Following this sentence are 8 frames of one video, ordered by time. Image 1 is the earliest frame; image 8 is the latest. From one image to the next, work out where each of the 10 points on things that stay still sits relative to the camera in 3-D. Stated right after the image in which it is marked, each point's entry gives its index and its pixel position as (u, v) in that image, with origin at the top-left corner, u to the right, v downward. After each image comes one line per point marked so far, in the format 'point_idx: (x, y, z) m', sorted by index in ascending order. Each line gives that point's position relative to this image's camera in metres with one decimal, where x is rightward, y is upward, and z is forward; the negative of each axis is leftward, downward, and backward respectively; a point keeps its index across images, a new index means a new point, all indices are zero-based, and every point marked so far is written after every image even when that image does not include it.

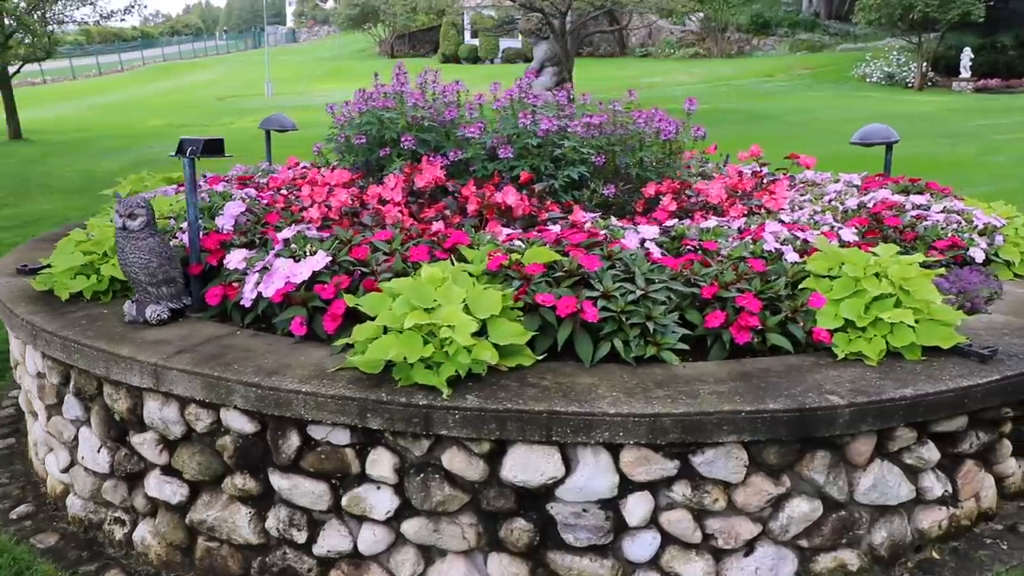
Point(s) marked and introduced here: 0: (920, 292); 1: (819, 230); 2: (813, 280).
0: (+1.4, 0.0, +2.8) m
1: (+1.4, +0.3, +3.6) m
2: (+1.1, 0.0, +2.9) m
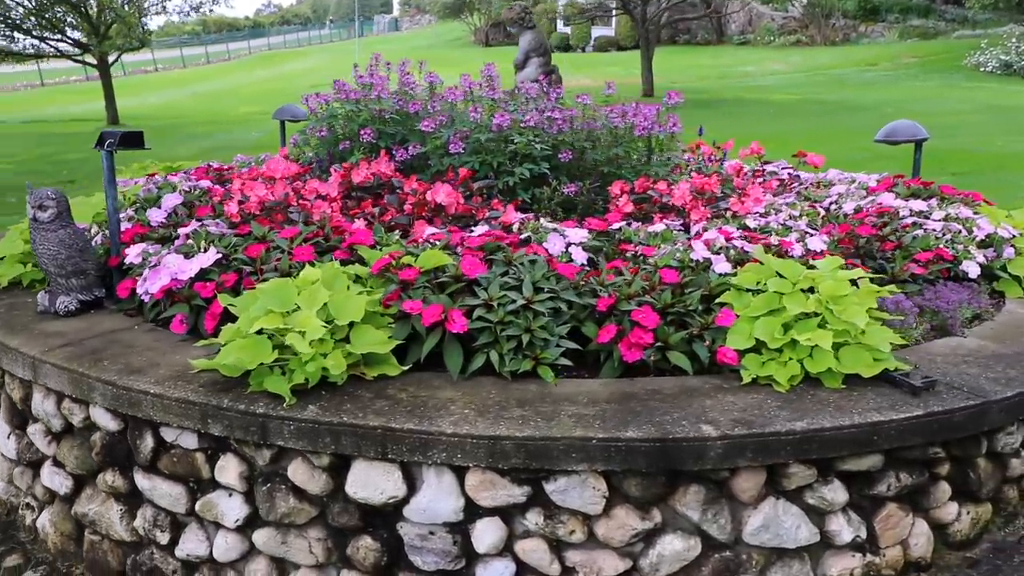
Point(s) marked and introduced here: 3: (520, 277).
0: (+1.0, -0.1, +2.5) m
1: (+1.1, +0.2, +3.3) m
2: (+0.7, 0.0, +2.6) m
3: (0.0, 0.0, +2.6) m
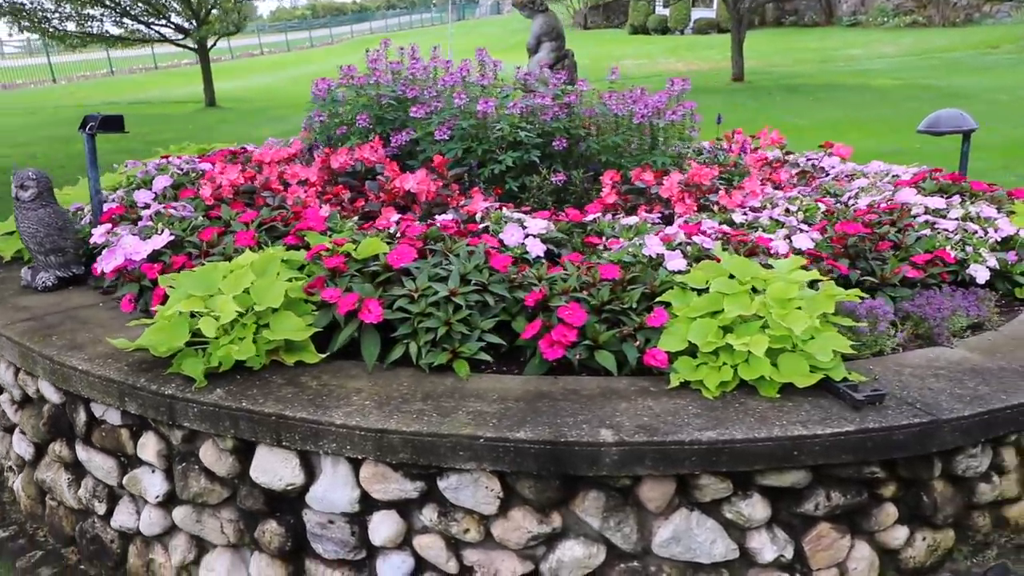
0: (+0.8, -0.1, +2.4) m
1: (+1.0, +0.2, +3.2) m
2: (+0.5, 0.0, +2.5) m
3: (-0.2, +0.1, +2.6) m
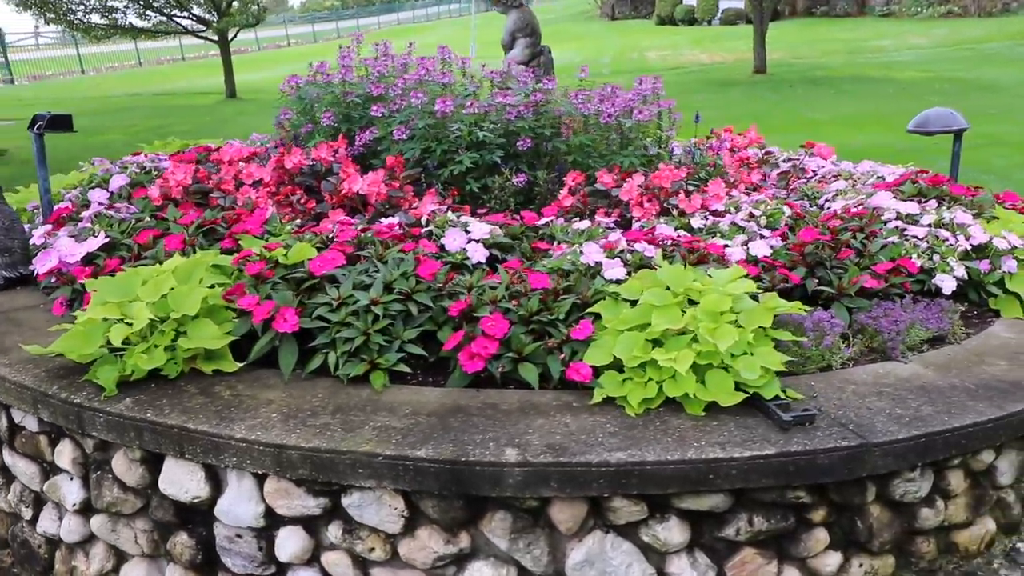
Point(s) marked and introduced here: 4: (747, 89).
0: (+0.6, -0.1, +2.3) m
1: (+0.8, +0.2, +3.0) m
2: (+0.3, 0.0, +2.4) m
3: (-0.4, 0.0, +2.5) m
4: (+4.0, +3.4, +13.7) m
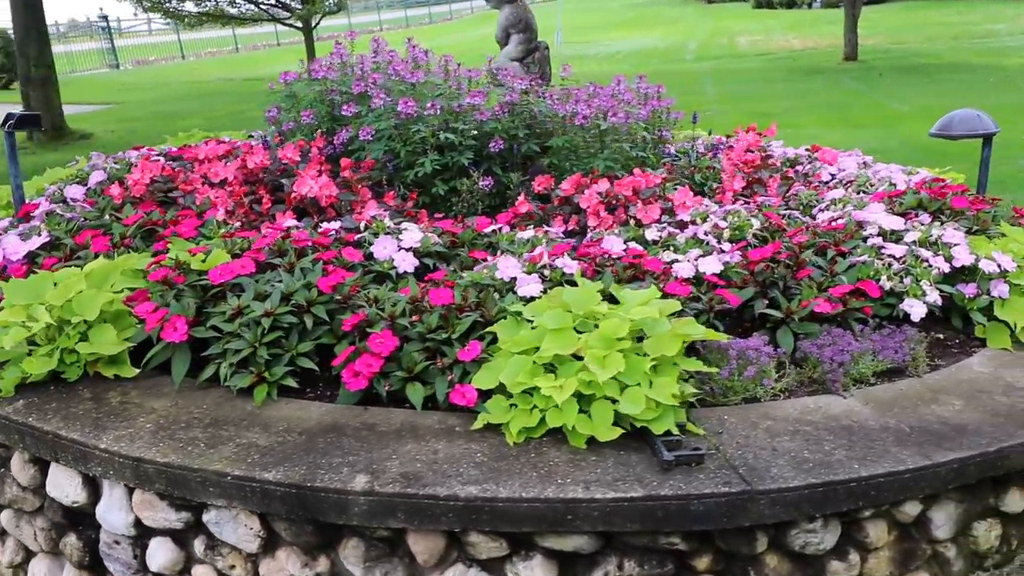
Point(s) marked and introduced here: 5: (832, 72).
0: (+0.3, -0.2, +2.1) m
1: (+0.6, +0.1, +2.9) m
2: (0.0, -0.1, +2.3) m
3: (-0.7, 0.0, +2.5) m
4: (+5.1, +3.4, +13.1) m
5: (+5.3, +3.6, +13.5) m
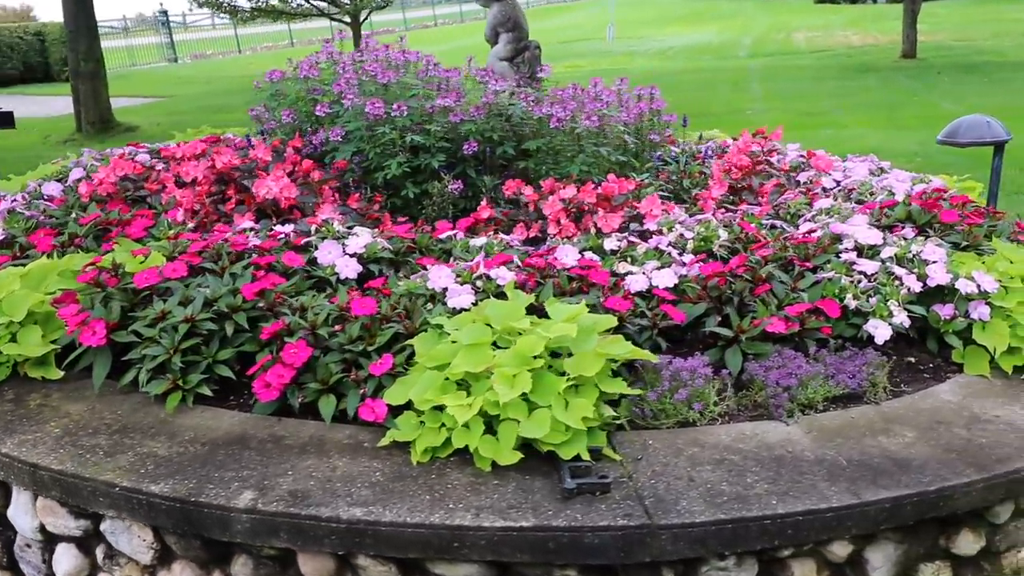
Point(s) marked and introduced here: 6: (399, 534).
0: (0.0, -0.2, +2.0) m
1: (+0.4, +0.1, +2.8) m
2: (-0.2, -0.1, +2.2) m
3: (-0.9, 0.0, +2.4) m
4: (+5.7, +3.3, +12.6) m
5: (+6.0, +3.5, +13.1) m
6: (-0.3, -0.6, +1.8) m
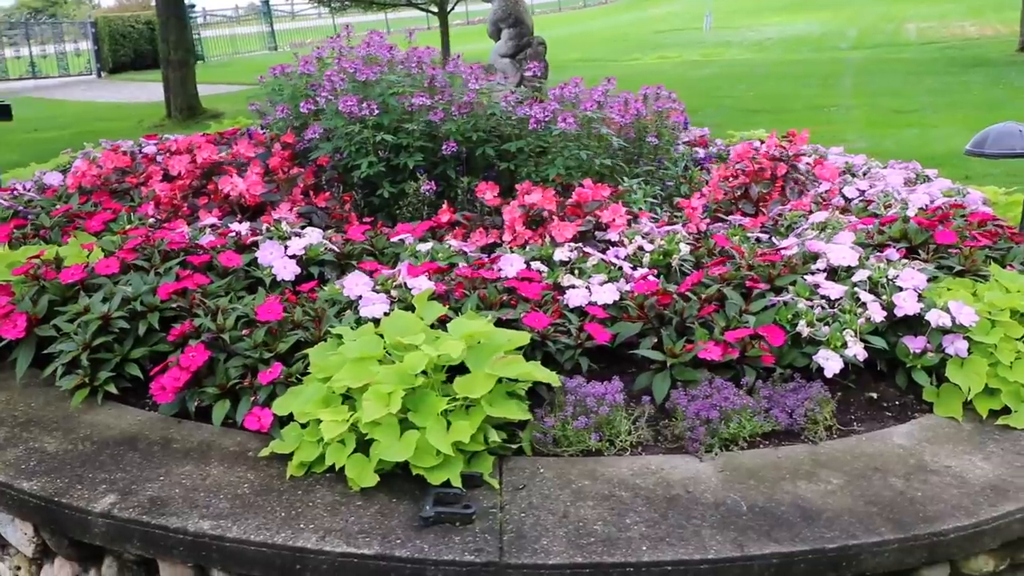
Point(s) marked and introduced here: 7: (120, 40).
0: (-0.3, -0.3, +1.9) m
1: (+0.2, 0.0, +2.6) m
2: (-0.5, -0.2, +2.2) m
3: (-1.1, 0.0, +2.5) m
4: (+6.7, +3.1, +11.7) m
5: (+7.1, +3.3, +12.2) m
6: (-0.6, -0.6, +1.8) m
7: (-8.2, +5.2, +16.9) m
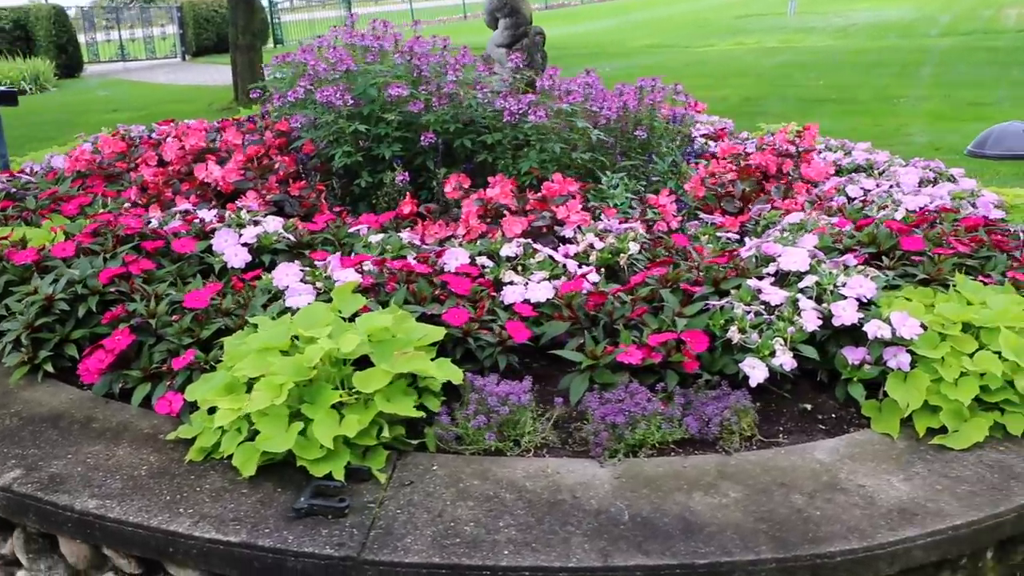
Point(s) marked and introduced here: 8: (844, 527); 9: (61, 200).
0: (-0.6, -0.2, +2.0) m
1: (0.0, 0.0, +2.6) m
2: (-0.7, -0.1, +2.2) m
3: (-1.3, +0.1, +2.6) m
4: (+7.4, +3.0, +11.0) m
5: (+7.9, +3.3, +11.4) m
6: (-0.9, -0.6, +1.8) m
7: (-6.8, +5.7, +17.6) m
8: (+0.8, -0.6, +1.9) m
9: (-1.8, +0.4, +3.2) m
